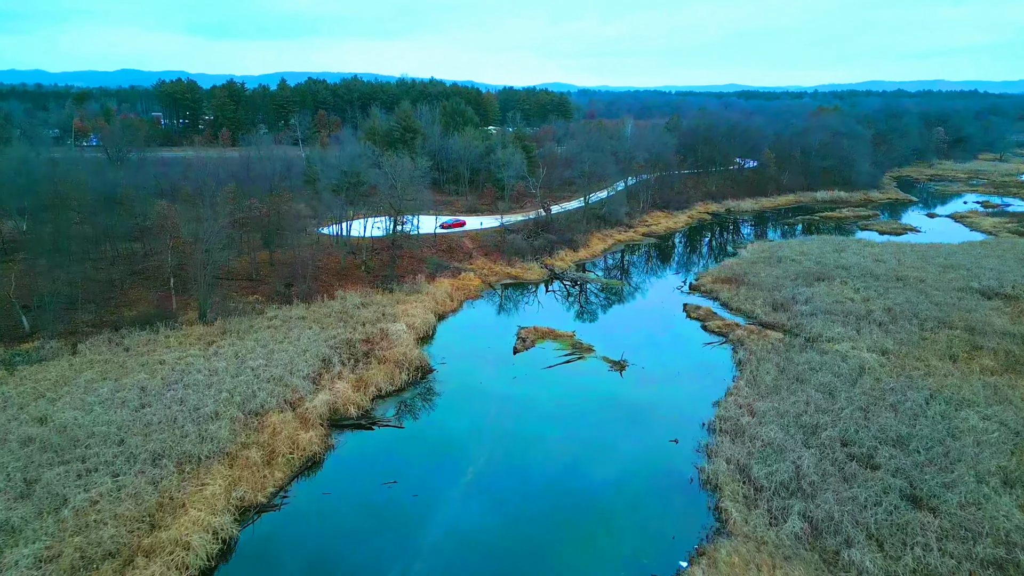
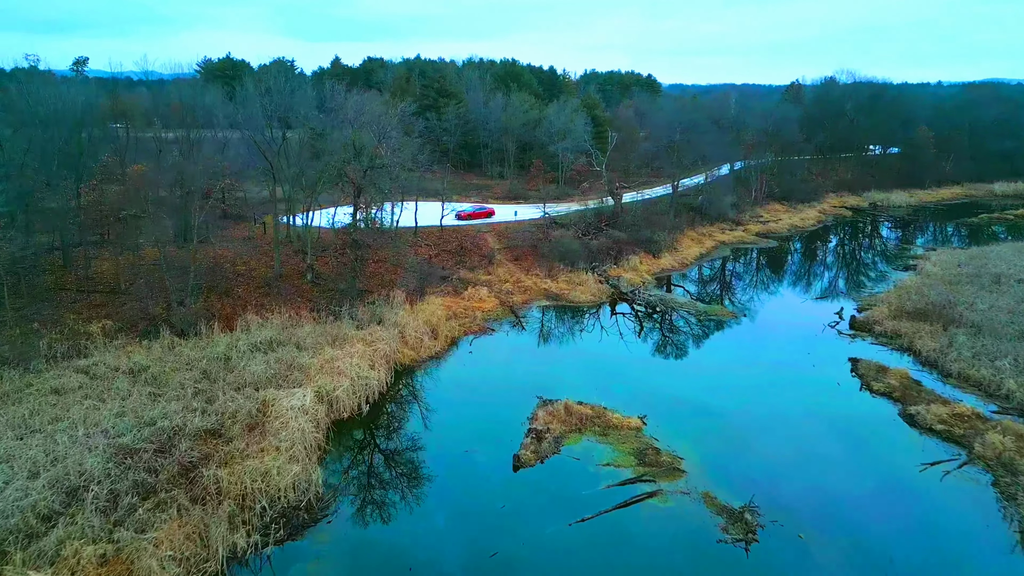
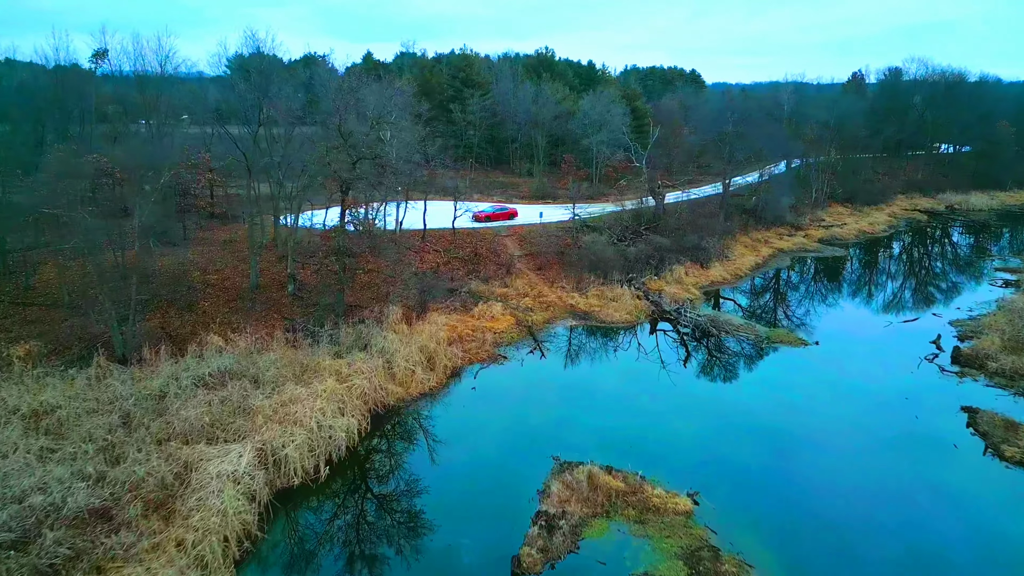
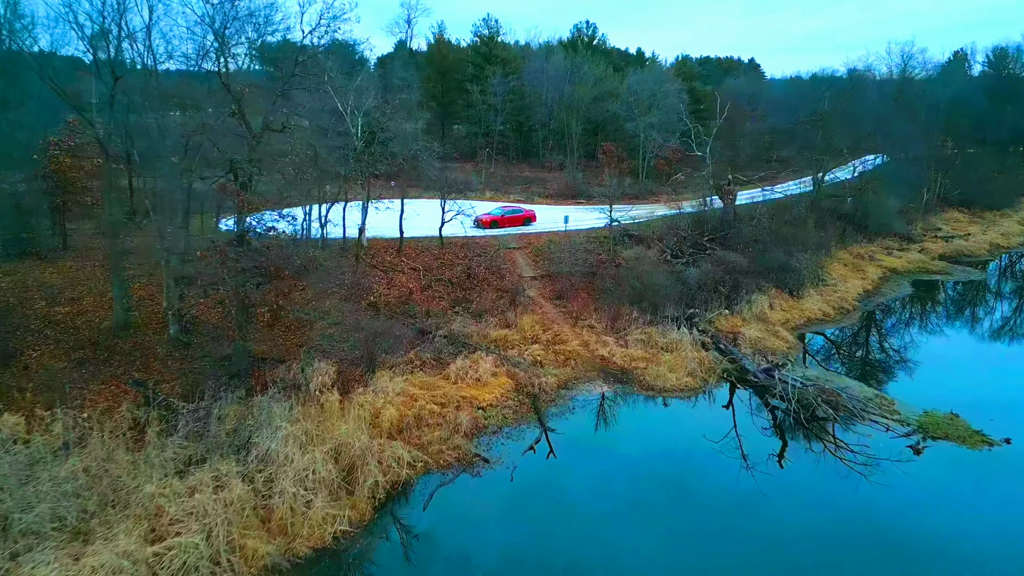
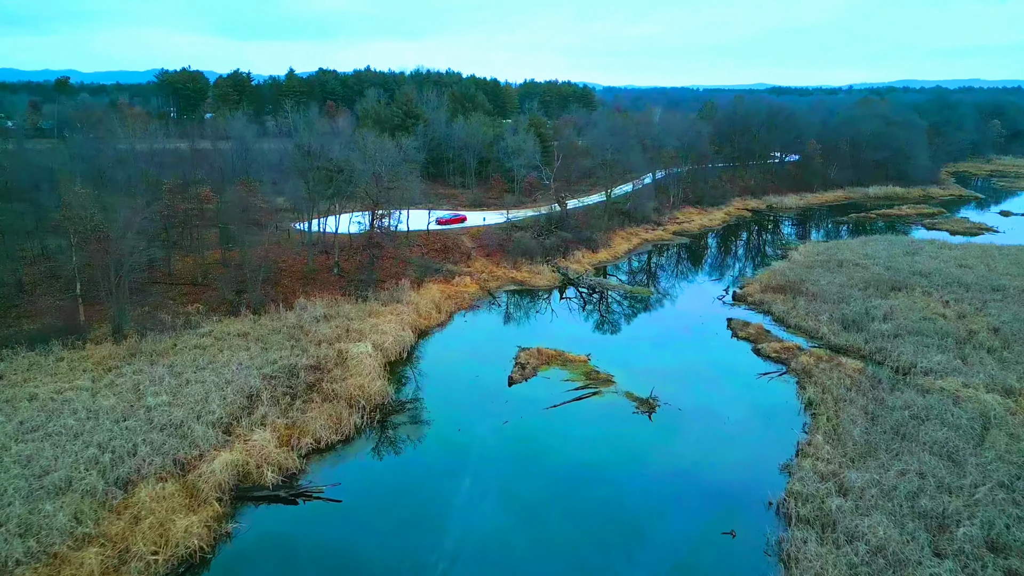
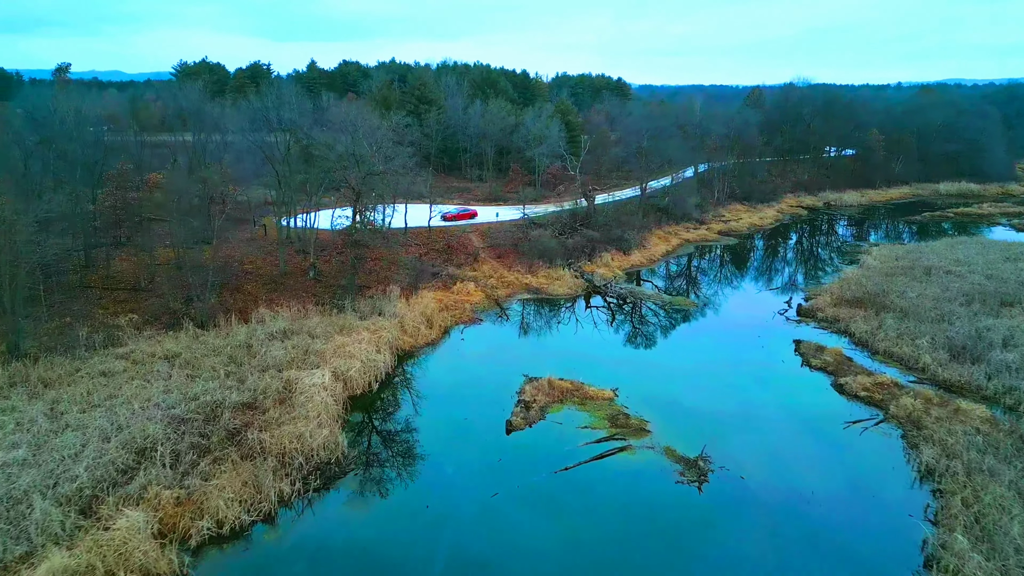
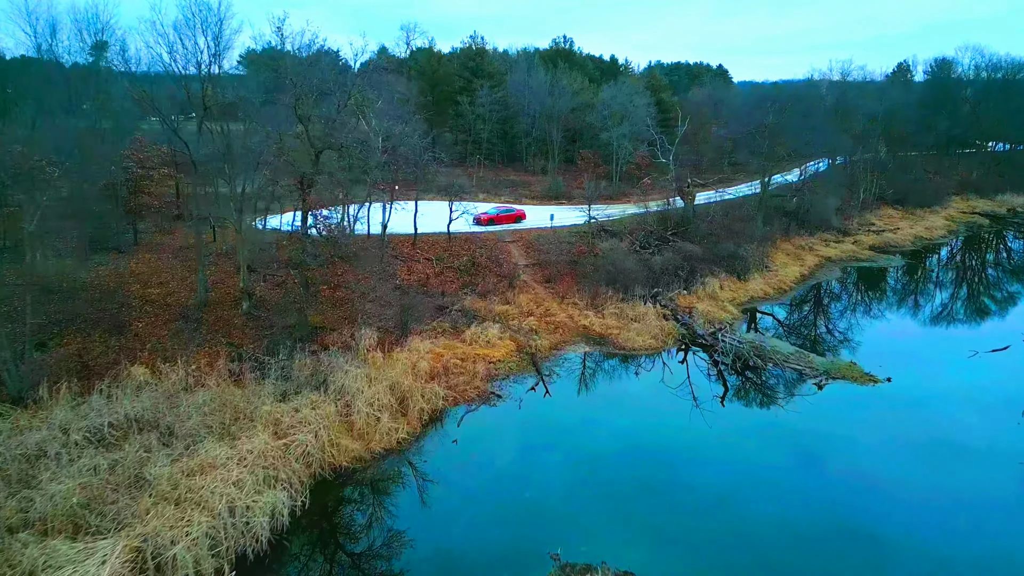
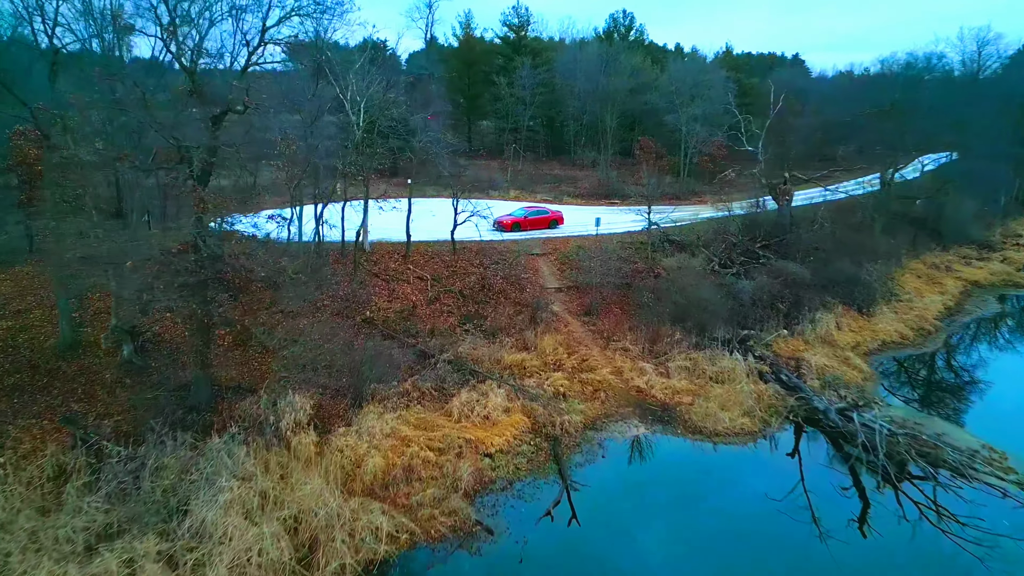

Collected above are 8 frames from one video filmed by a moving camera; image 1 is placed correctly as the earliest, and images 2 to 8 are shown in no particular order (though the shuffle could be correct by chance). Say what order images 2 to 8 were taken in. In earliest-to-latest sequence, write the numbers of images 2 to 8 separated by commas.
5, 6, 2, 3, 7, 4, 8
